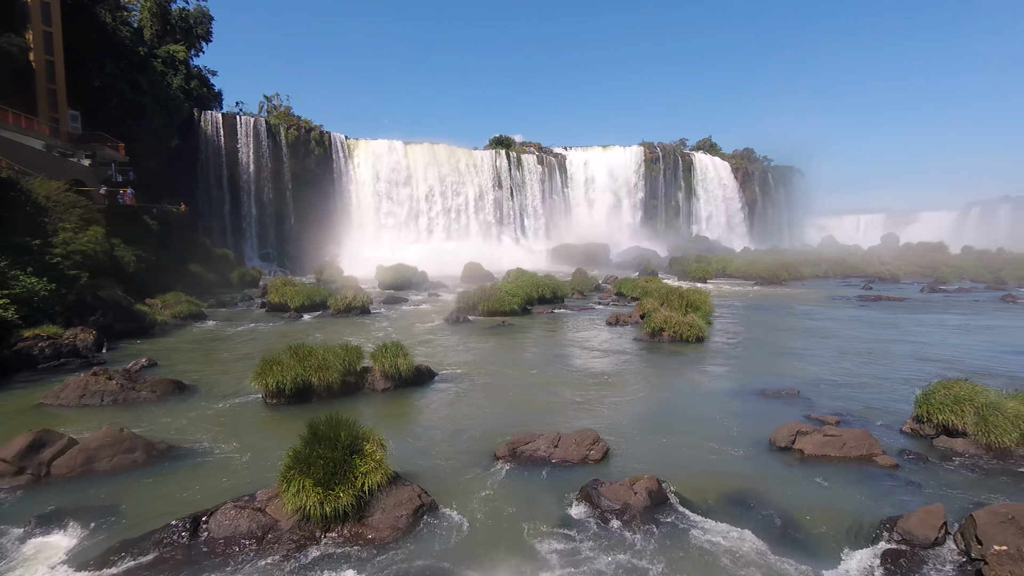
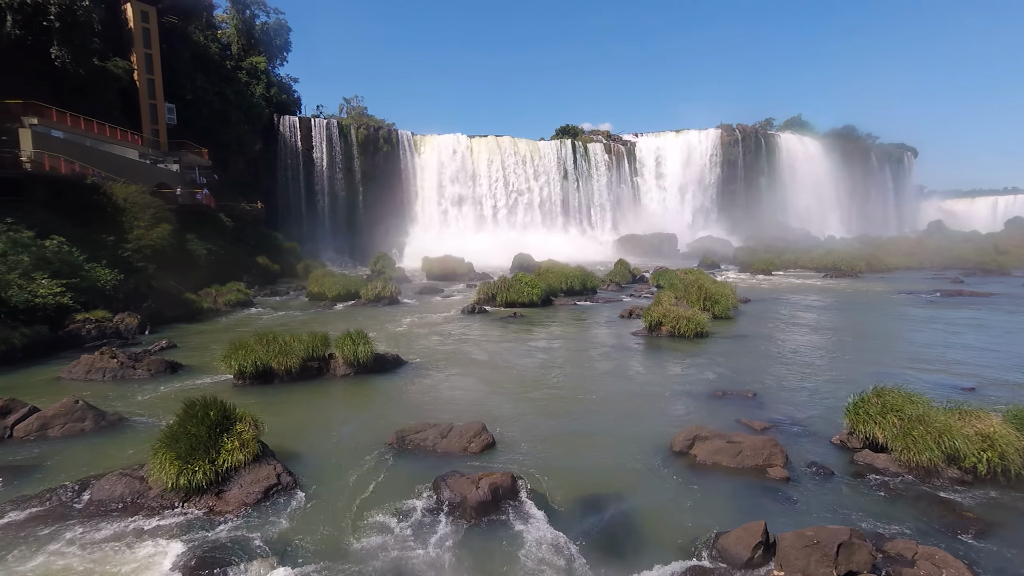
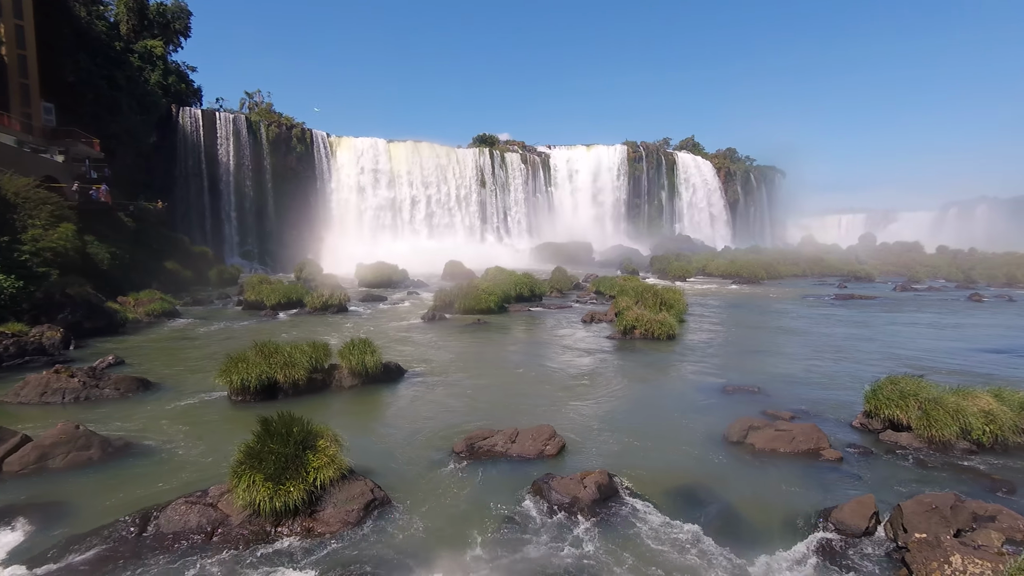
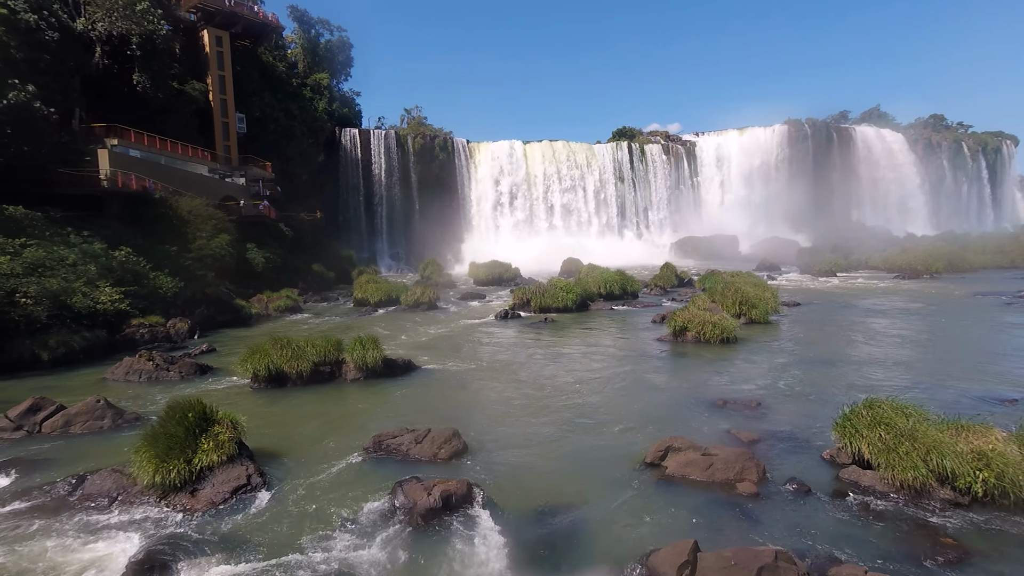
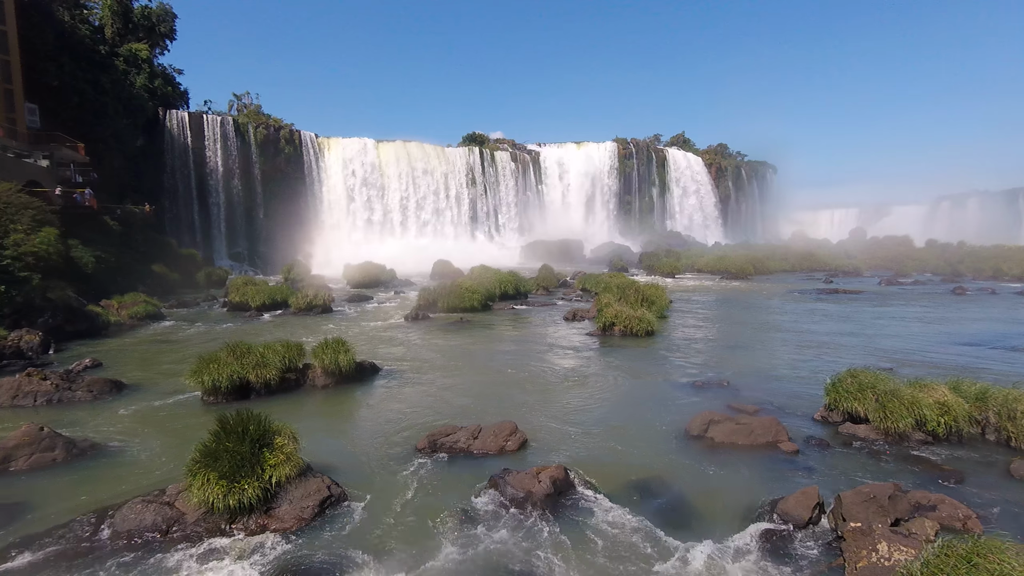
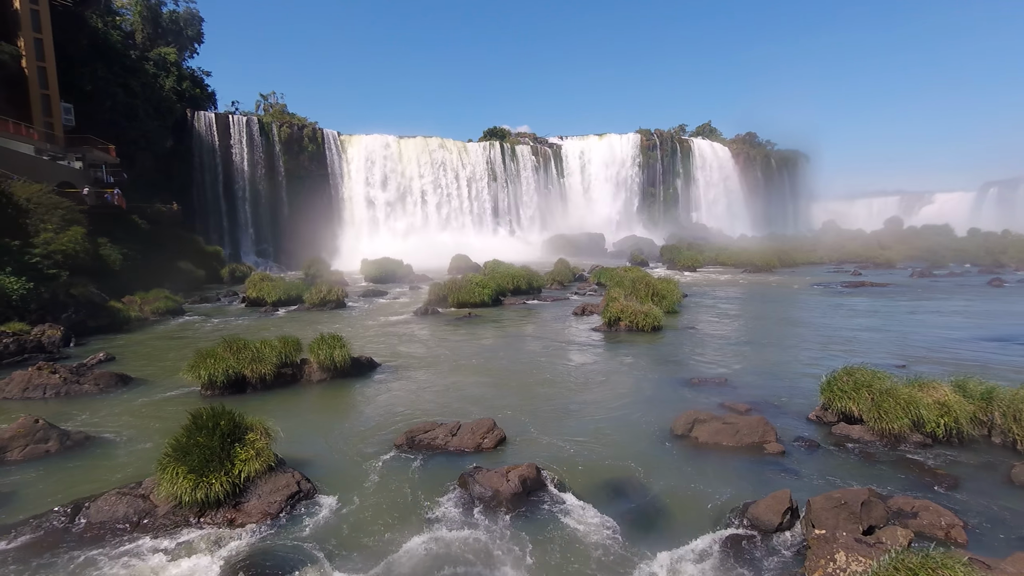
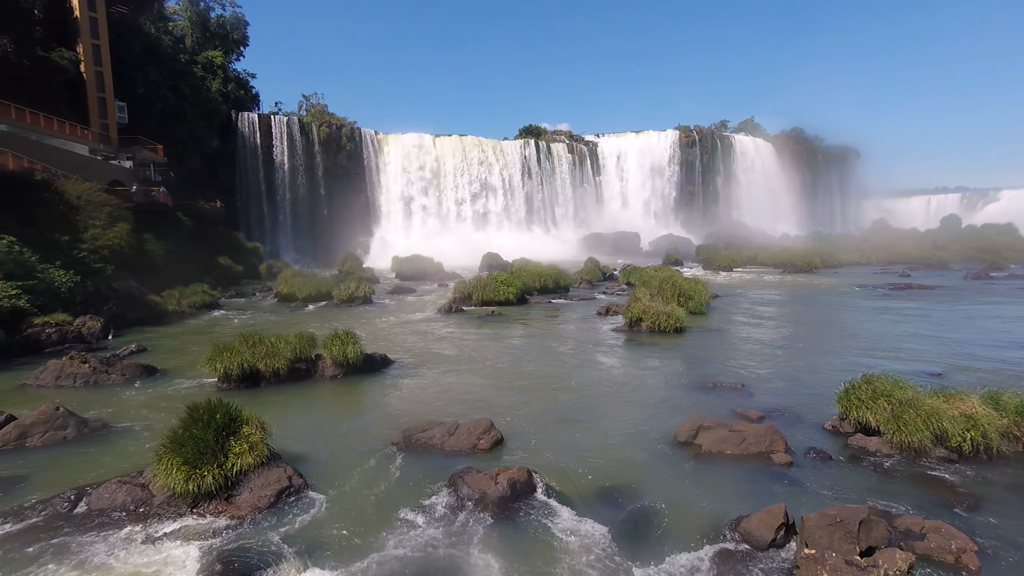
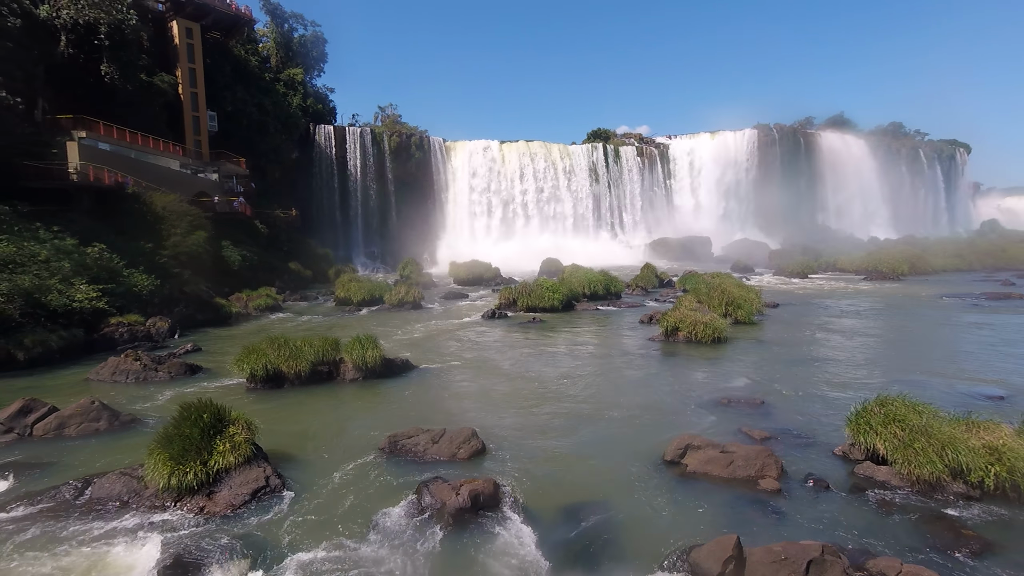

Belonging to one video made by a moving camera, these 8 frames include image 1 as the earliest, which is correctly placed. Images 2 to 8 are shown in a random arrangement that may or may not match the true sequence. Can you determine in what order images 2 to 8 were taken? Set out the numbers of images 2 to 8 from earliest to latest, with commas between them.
3, 5, 6, 7, 2, 8, 4
